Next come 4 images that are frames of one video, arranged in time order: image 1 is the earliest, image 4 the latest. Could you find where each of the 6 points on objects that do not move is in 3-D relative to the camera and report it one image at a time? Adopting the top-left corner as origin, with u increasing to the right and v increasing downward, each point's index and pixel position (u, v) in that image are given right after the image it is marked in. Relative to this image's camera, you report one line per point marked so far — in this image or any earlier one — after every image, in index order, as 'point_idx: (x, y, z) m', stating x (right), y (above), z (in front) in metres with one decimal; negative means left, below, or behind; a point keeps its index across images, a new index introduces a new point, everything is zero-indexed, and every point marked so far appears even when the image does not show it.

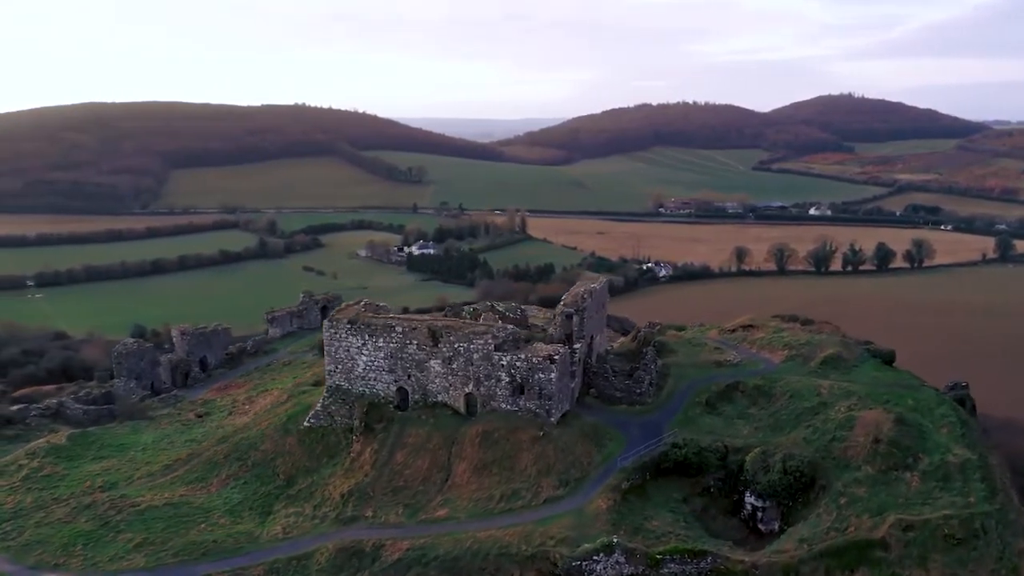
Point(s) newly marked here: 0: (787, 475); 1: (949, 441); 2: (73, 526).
0: (+7.2, -4.9, +19.5) m
1: (+11.8, -4.1, +20.1) m
2: (-10.9, -5.9, +18.4) m
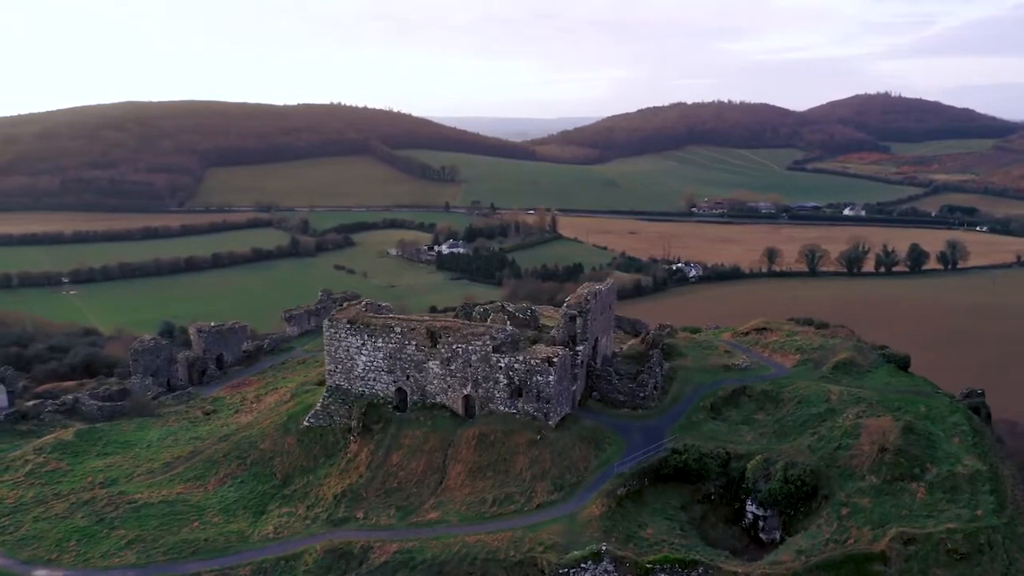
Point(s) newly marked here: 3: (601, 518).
0: (+7.1, -5.0, +19.0) m
1: (+11.7, -4.2, +19.4) m
2: (-11.1, -5.9, +18.6) m
3: (+2.1, -5.6, +17.9) m
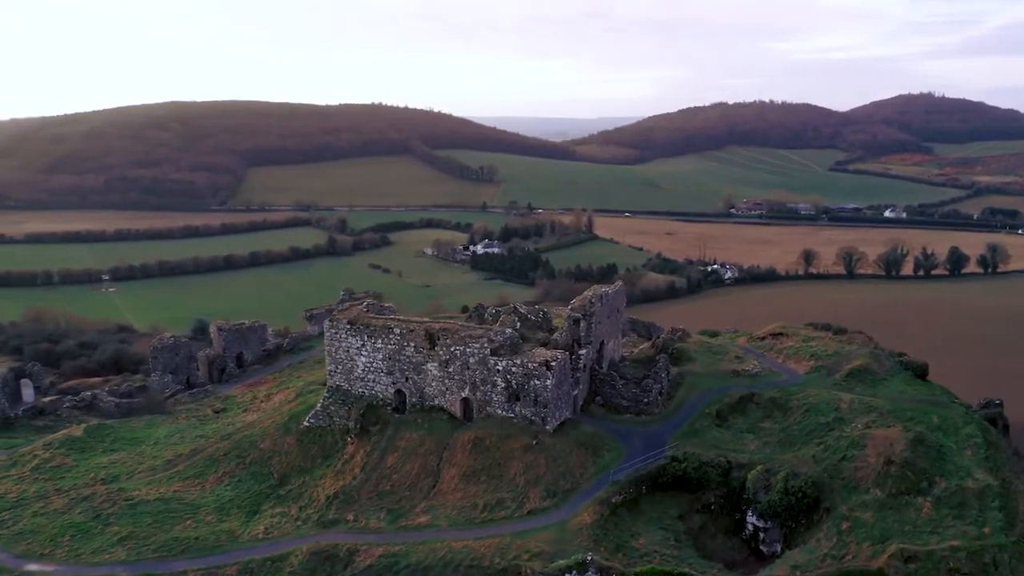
0: (+6.9, -5.2, +18.3) m
1: (+11.5, -4.4, +18.5) m
2: (-11.4, -5.8, +18.8) m
3: (+1.9, -5.7, +17.5) m
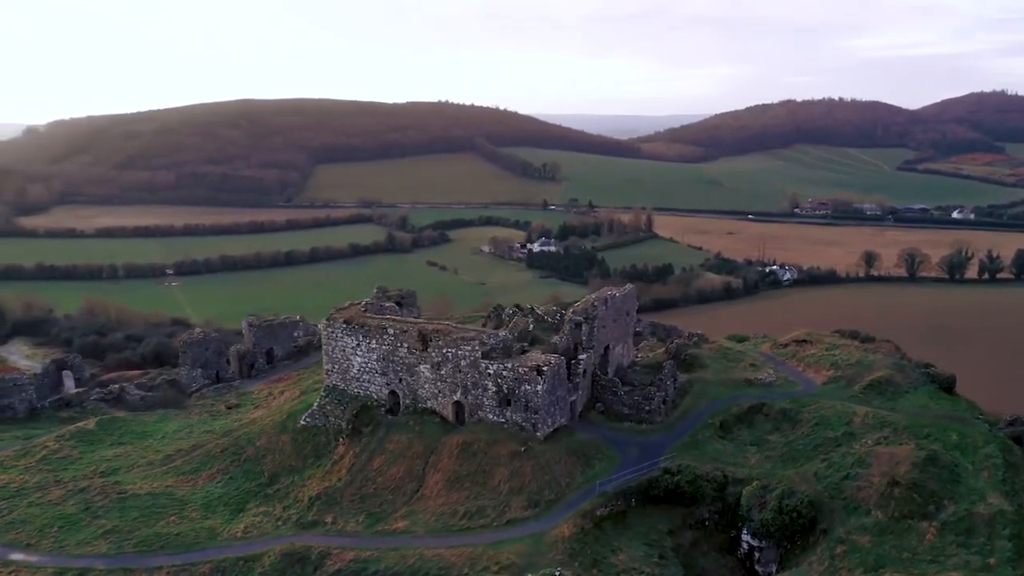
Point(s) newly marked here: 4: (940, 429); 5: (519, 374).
0: (+6.4, -5.3, +17.3) m
1: (+11.0, -4.6, +17.1) m
2: (-11.8, -5.7, +19.2) m
3: (+1.3, -5.7, +16.9) m
4: (+11.5, -3.8, +19.9) m
5: (+0.2, -2.3, +19.9) m
